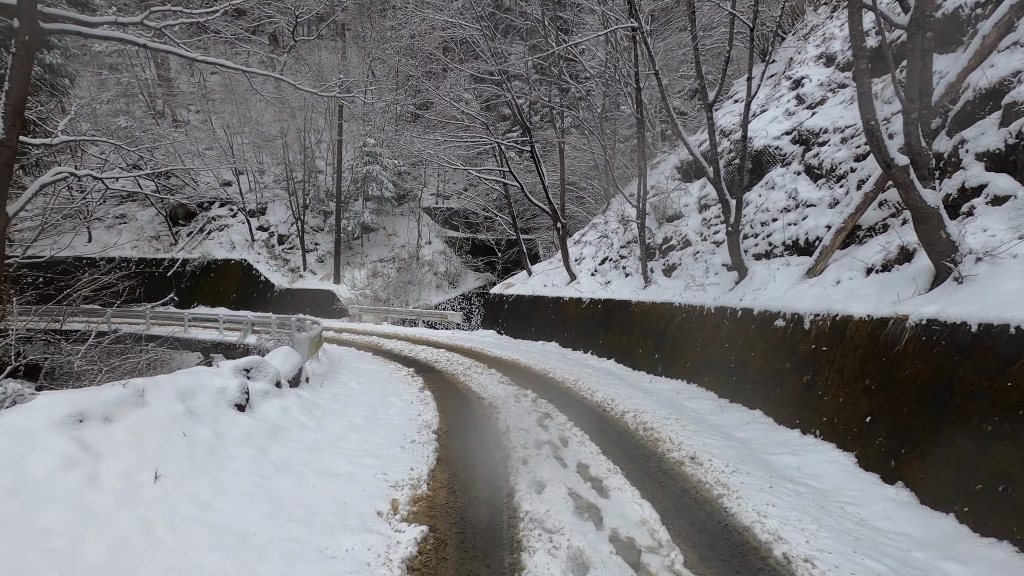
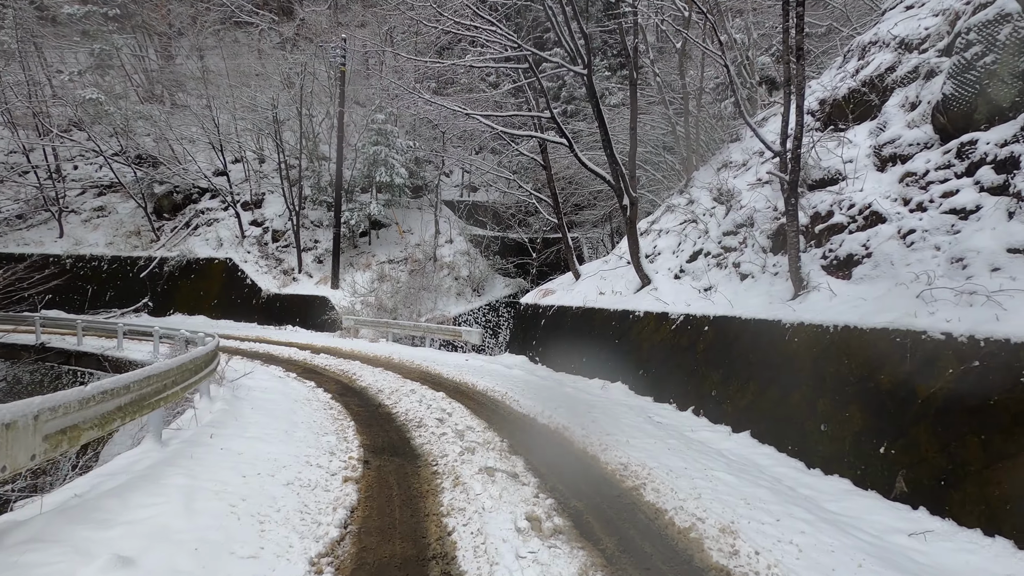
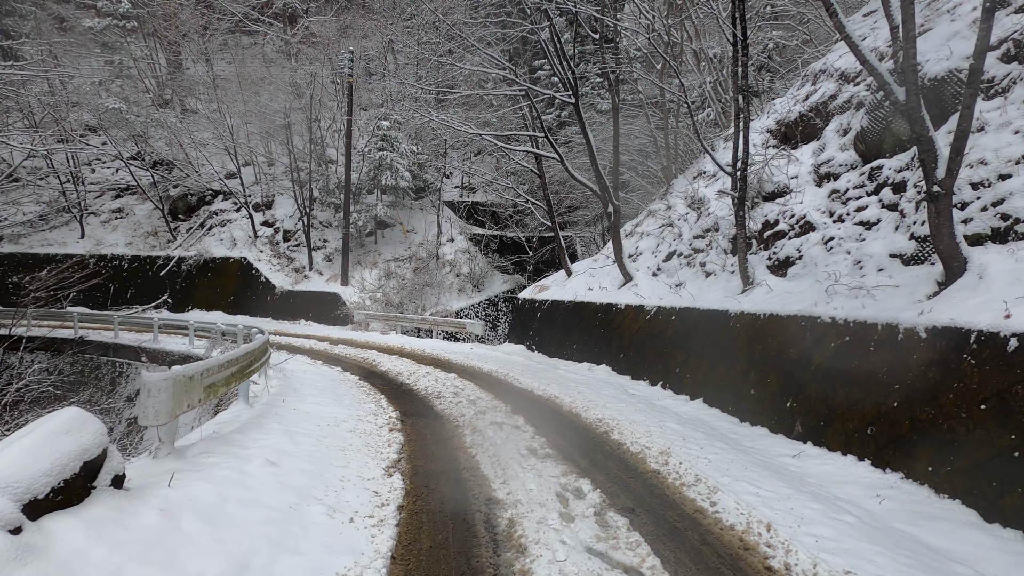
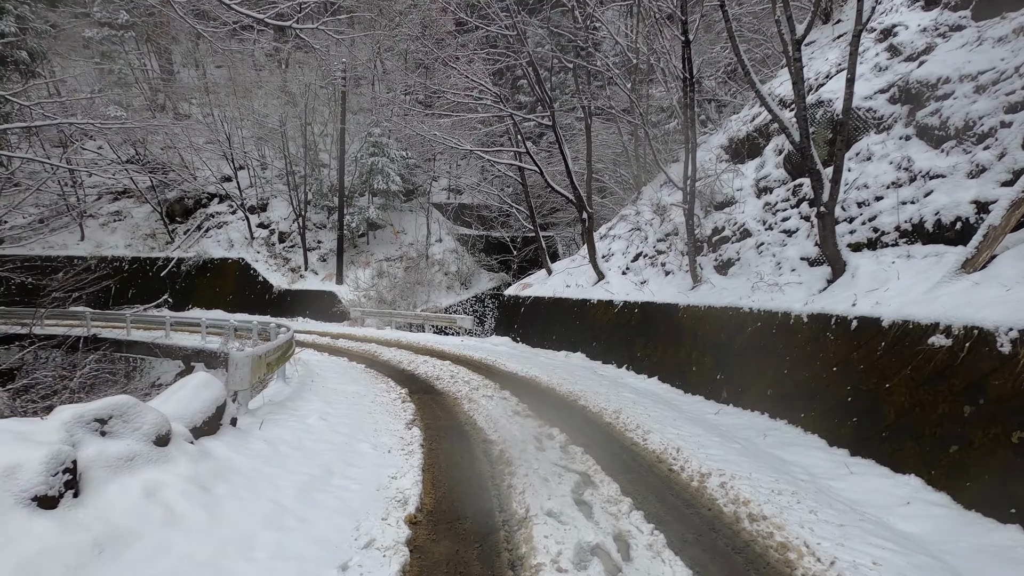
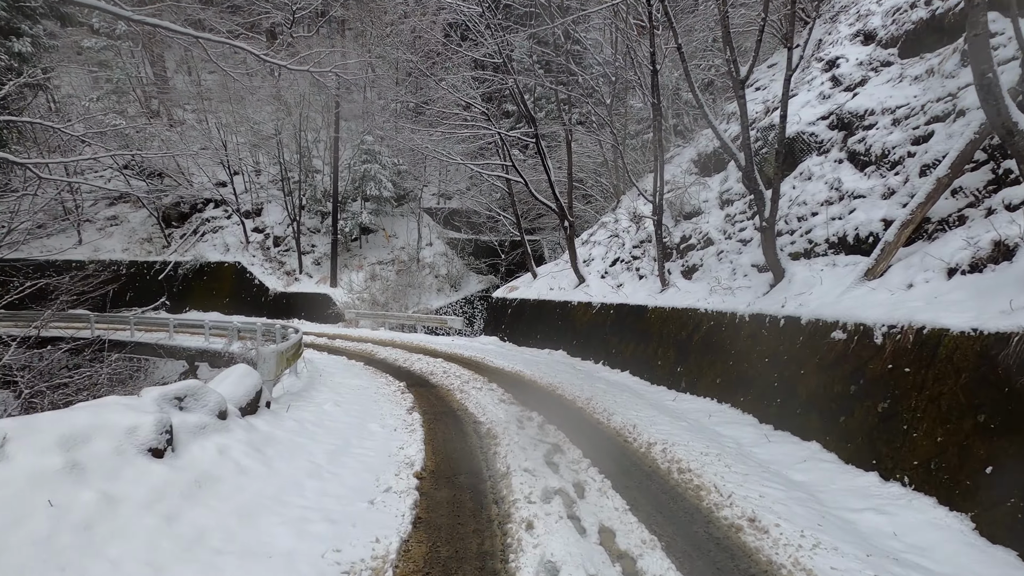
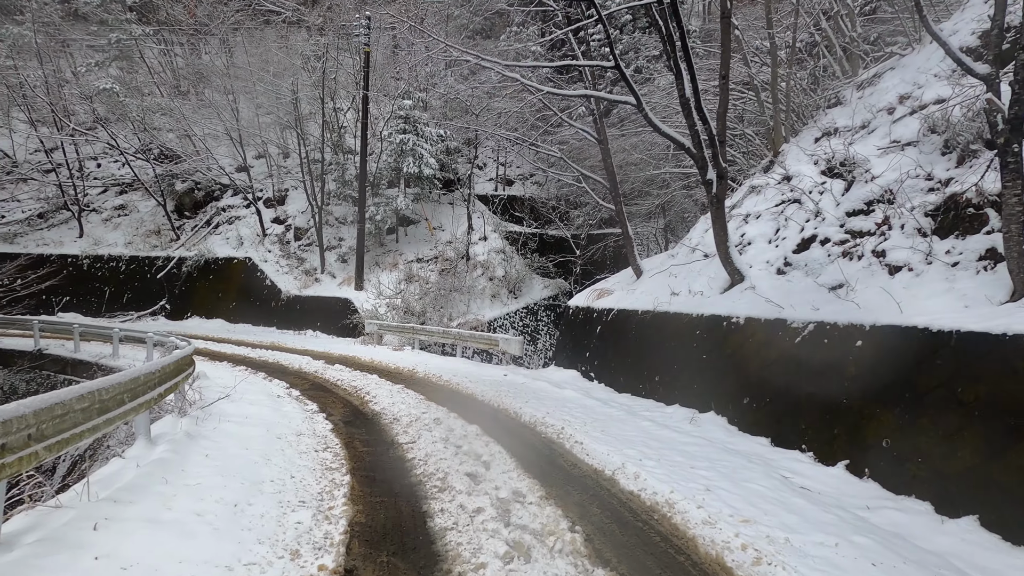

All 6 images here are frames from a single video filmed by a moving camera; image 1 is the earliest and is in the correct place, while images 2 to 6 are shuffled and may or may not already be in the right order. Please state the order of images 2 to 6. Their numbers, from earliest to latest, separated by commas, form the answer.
5, 4, 3, 2, 6
